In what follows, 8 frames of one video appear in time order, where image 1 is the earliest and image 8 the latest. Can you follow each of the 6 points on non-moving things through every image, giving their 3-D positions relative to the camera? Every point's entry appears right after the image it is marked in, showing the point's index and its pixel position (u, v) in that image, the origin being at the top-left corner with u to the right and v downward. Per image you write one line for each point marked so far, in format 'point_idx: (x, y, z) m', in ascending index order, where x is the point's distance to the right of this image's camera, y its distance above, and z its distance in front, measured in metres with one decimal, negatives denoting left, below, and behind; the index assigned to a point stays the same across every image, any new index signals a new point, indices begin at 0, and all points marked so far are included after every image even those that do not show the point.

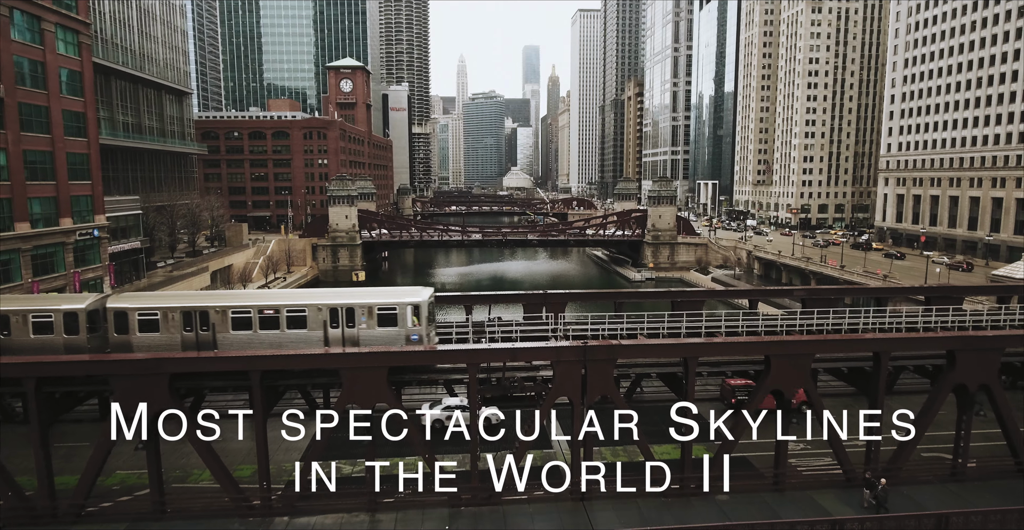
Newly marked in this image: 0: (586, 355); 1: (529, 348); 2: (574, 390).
0: (+2.1, -2.6, +17.3) m
1: (+0.5, -2.3, +17.1) m
2: (+1.7, -3.6, +17.5) m
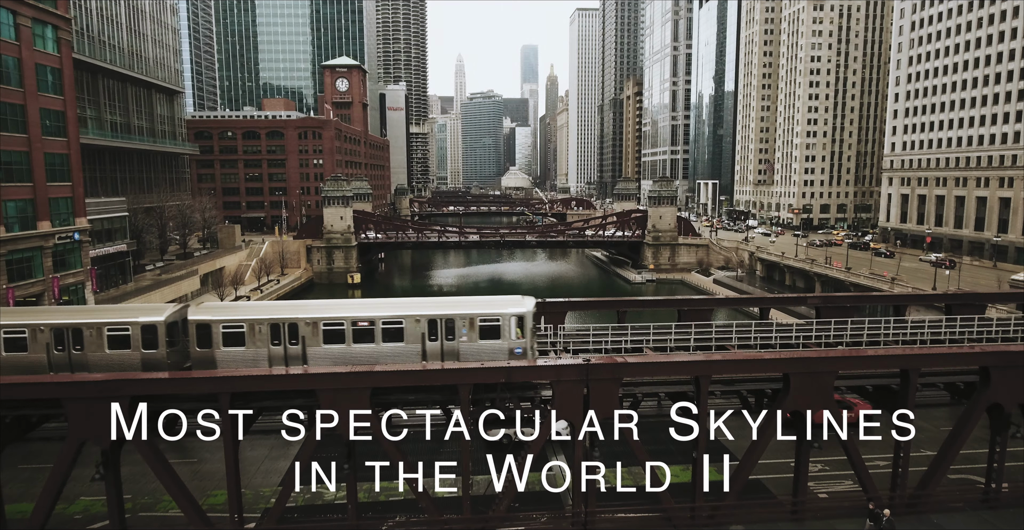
0: (+1.9, -2.8, +15.8) m
1: (+0.4, -2.6, +15.5) m
2: (+1.6, -3.9, +16.0) m
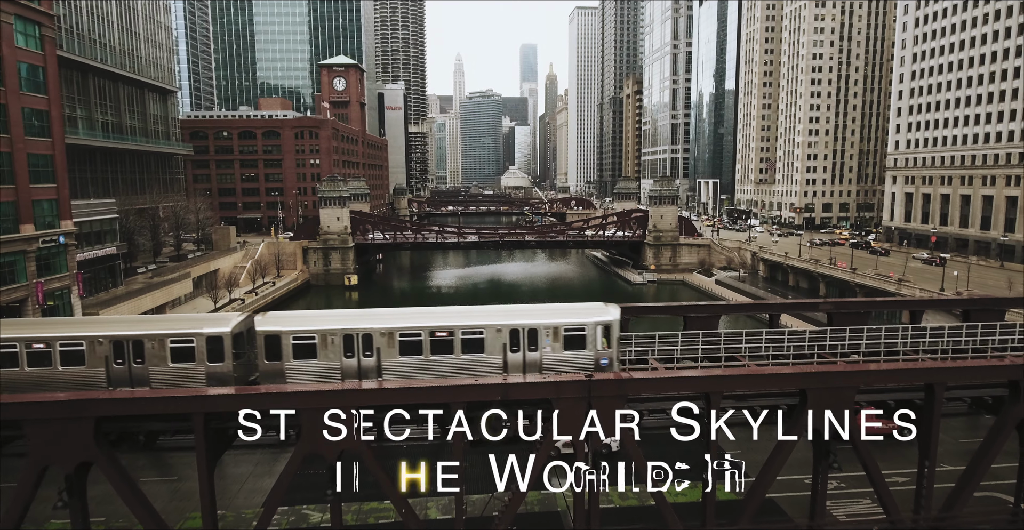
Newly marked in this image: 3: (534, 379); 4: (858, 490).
0: (+1.9, -3.0, +14.6) m
1: (+0.3, -2.8, +14.4) m
2: (+1.5, -4.1, +14.8) m
3: (+0.5, -2.7, +14.5) m
4: (+10.7, -6.9, +19.0) m
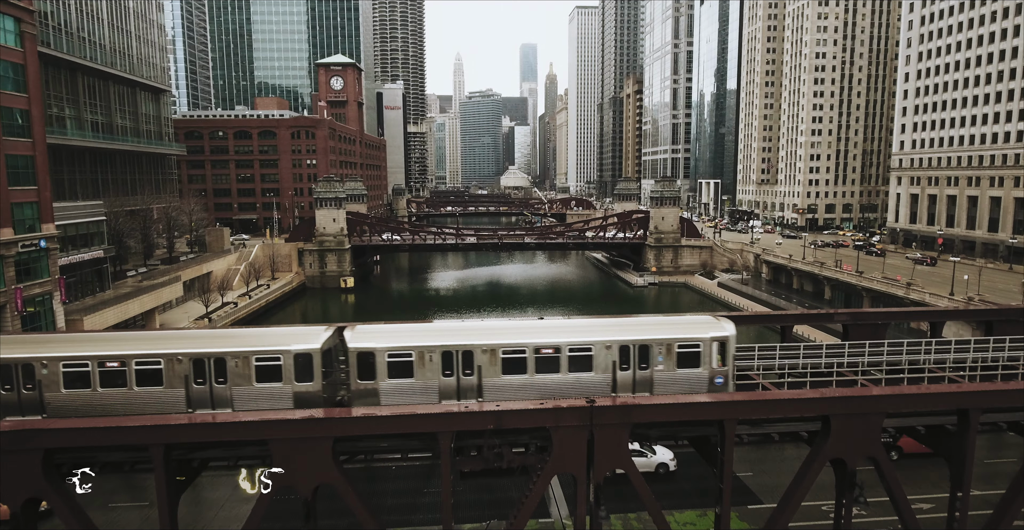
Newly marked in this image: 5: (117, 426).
0: (+1.7, -3.3, +13.2) m
1: (+0.2, -3.1, +13.0) m
2: (+1.4, -4.4, +13.5) m
3: (+0.4, -3.0, +13.2) m
4: (+10.5, -7.3, +17.6) m
5: (-8.0, -3.3, +12.5) m
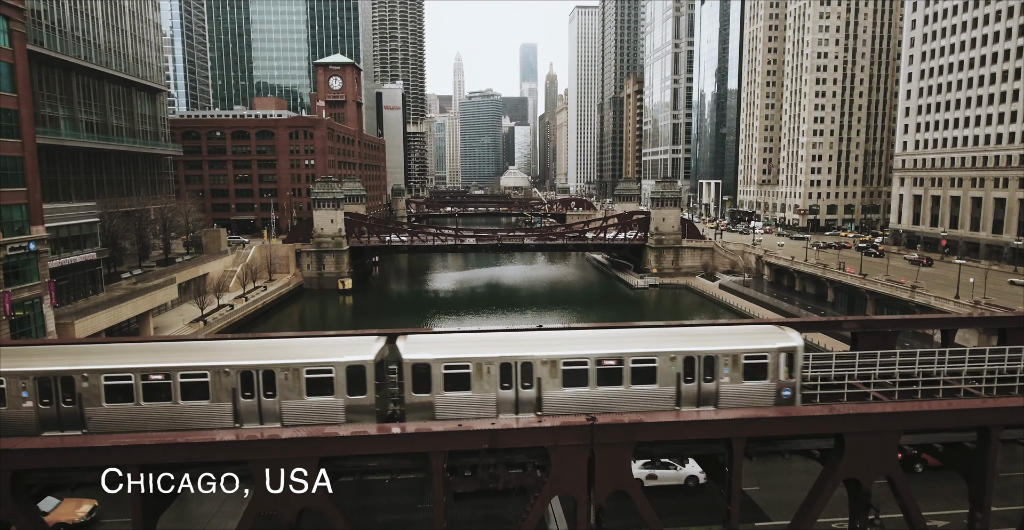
0: (+1.6, -3.5, +12.5) m
1: (+0.1, -3.3, +12.3) m
2: (+1.3, -4.6, +12.7) m
3: (+0.3, -3.2, +12.4) m
4: (+10.5, -7.5, +16.9) m
5: (-8.1, -3.5, +11.8) m
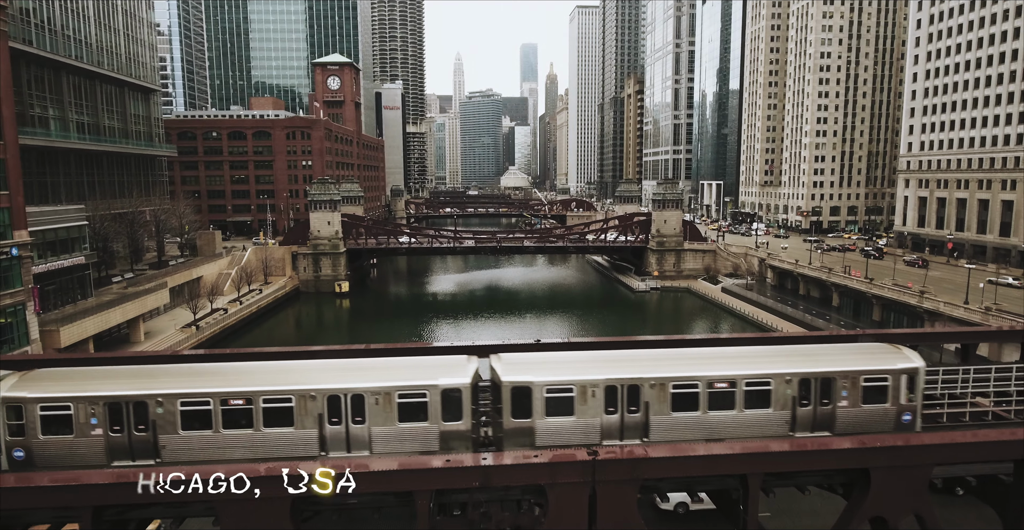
0: (+1.5, -3.9, +11.3) m
1: (0.0, -3.6, +11.1) m
2: (+1.2, -4.9, +11.5) m
3: (+0.2, -3.5, +11.3) m
4: (+10.3, -7.8, +15.7) m
5: (-8.2, -3.8, +10.6) m
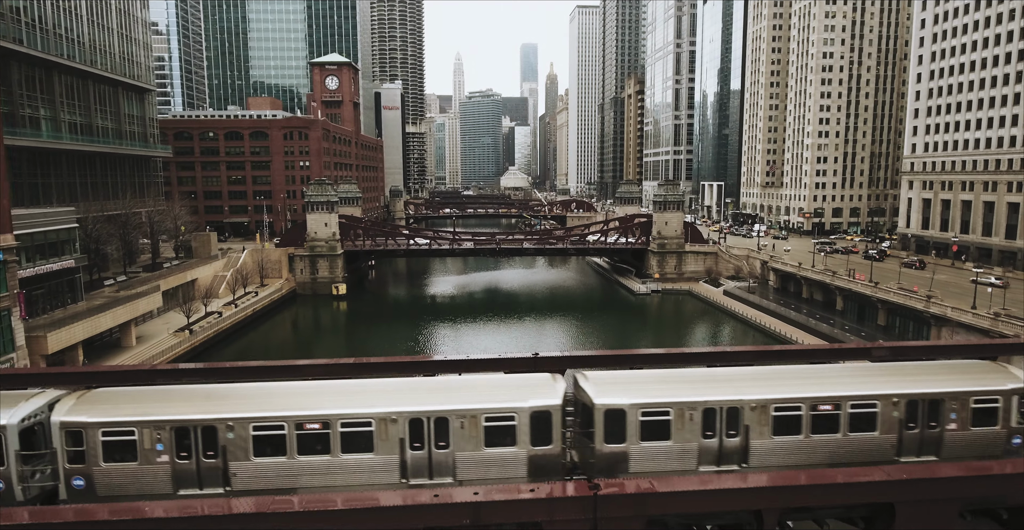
0: (+1.4, -4.2, +10.4) m
1: (-0.1, -3.9, +10.2) m
2: (+1.1, -5.2, +10.6) m
3: (+0.1, -3.8, +10.3) m
4: (+10.2, -8.1, +14.7) m
5: (-8.3, -4.1, +9.7) m
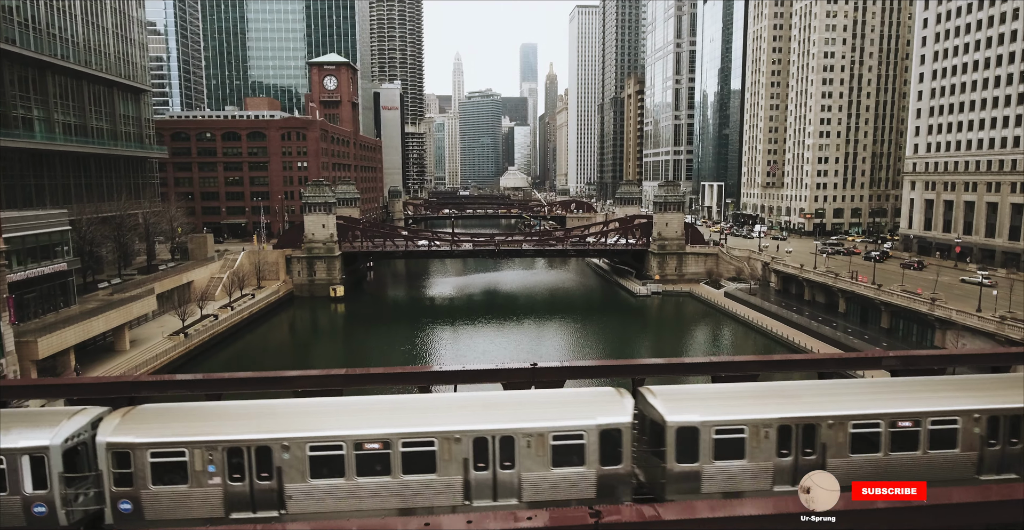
0: (+1.6, -4.4, +9.7) m
1: (0.0, -4.2, +9.5) m
2: (+1.2, -5.4, +9.9) m
3: (+0.2, -4.1, +9.6) m
4: (+10.4, -8.3, +14.1) m
5: (-8.2, -4.3, +9.0) m
